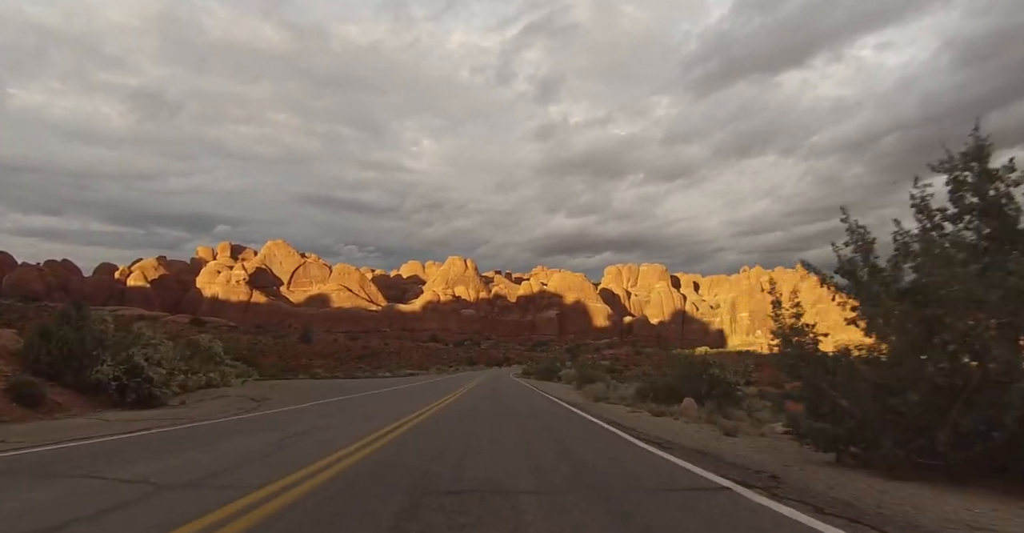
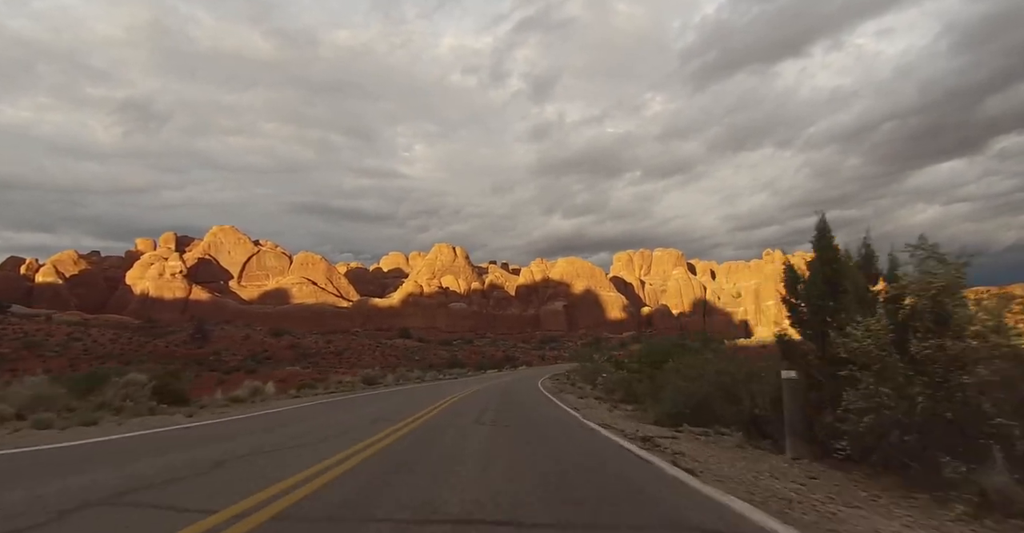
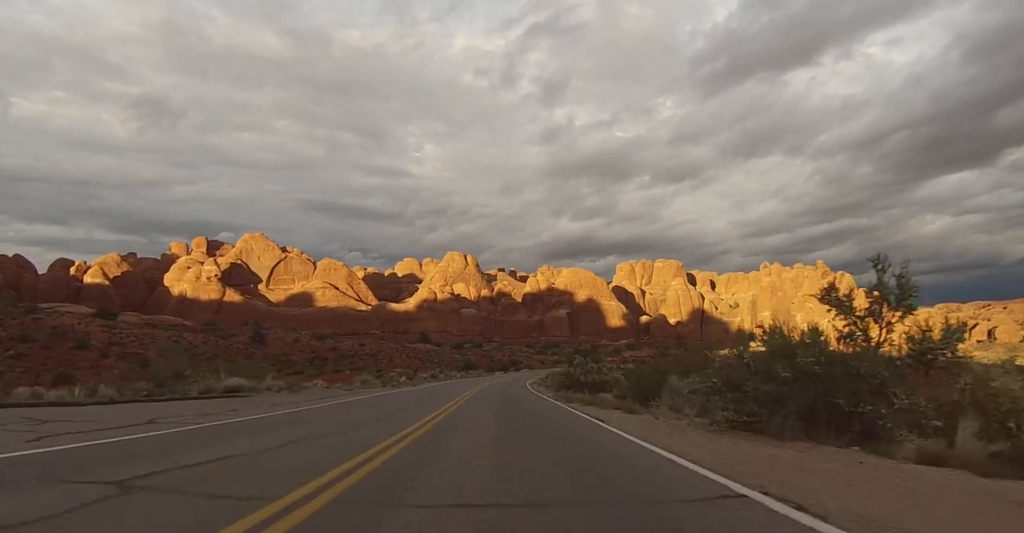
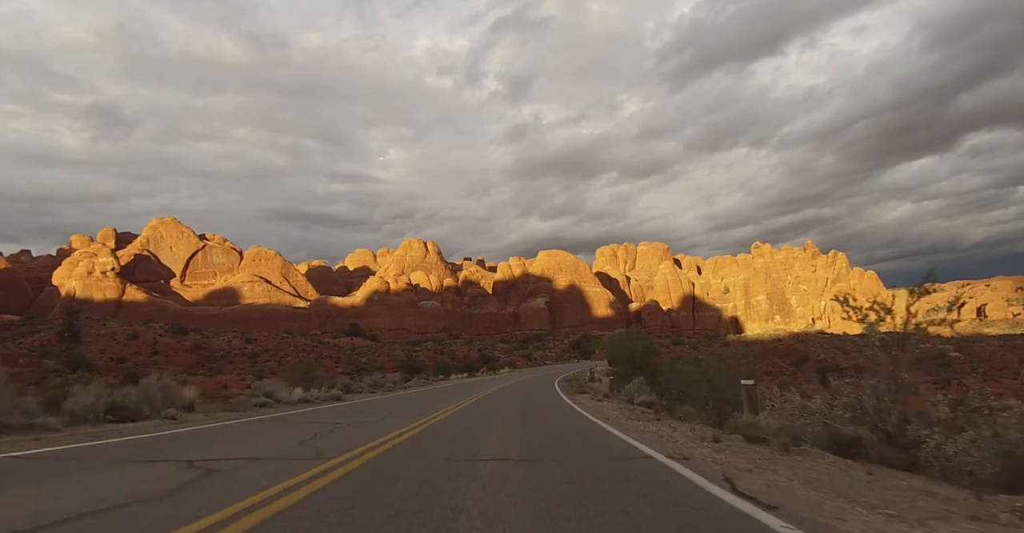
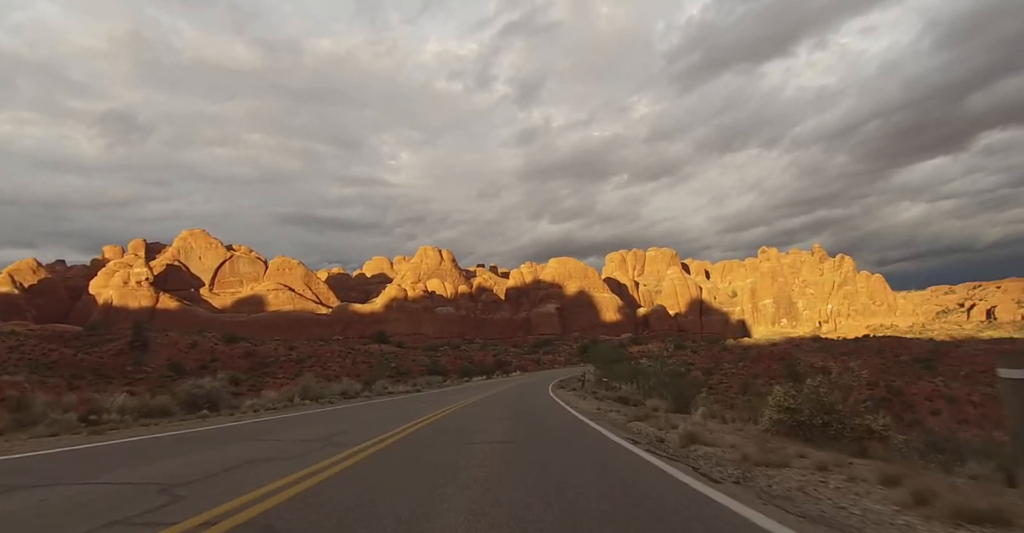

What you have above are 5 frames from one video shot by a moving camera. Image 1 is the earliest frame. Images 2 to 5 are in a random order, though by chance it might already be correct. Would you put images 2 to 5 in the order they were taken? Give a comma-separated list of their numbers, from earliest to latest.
3, 2, 5, 4
